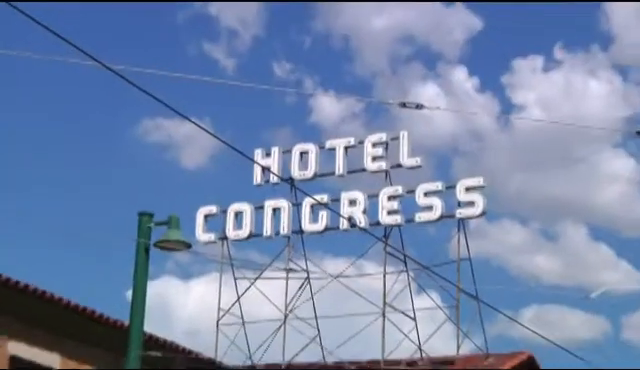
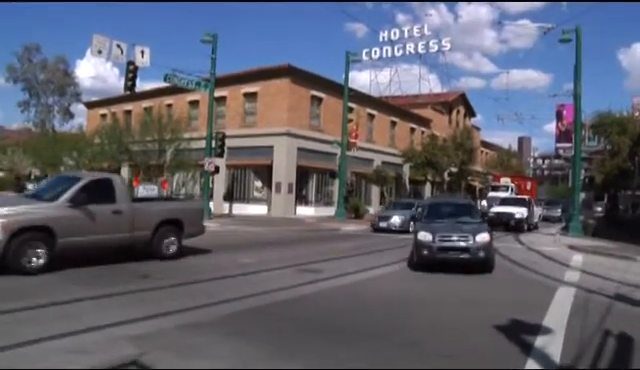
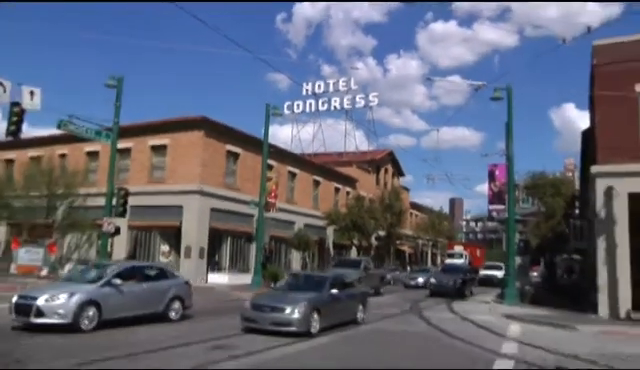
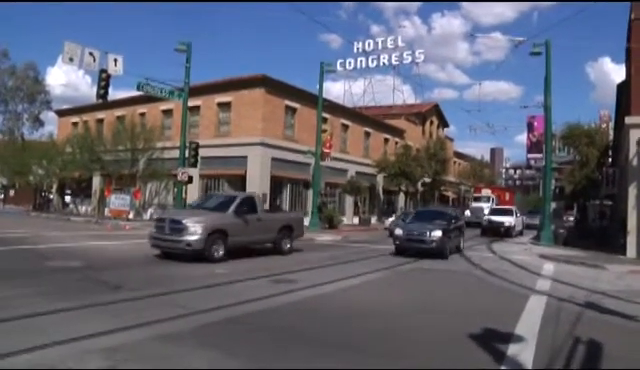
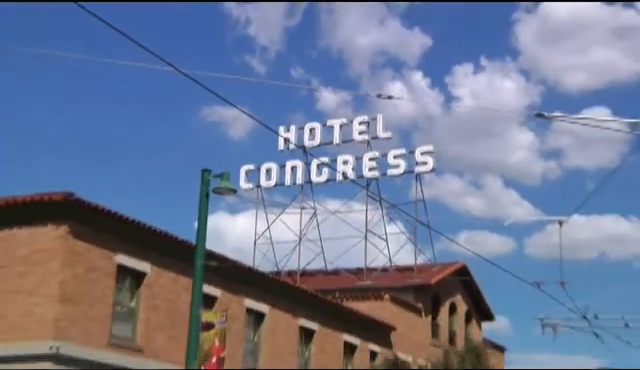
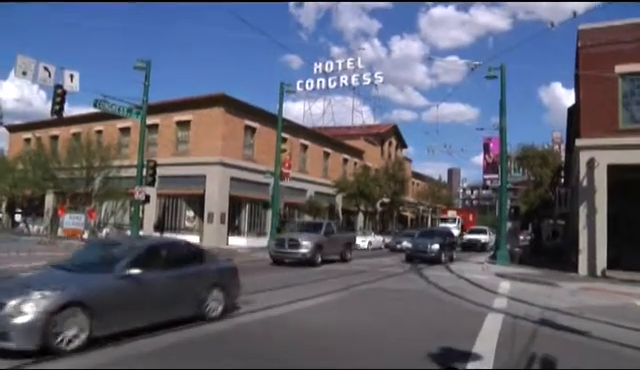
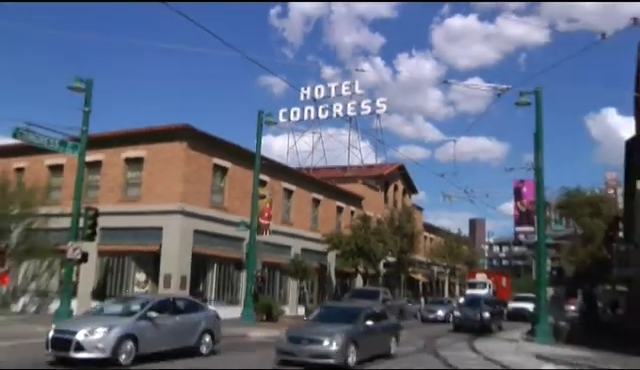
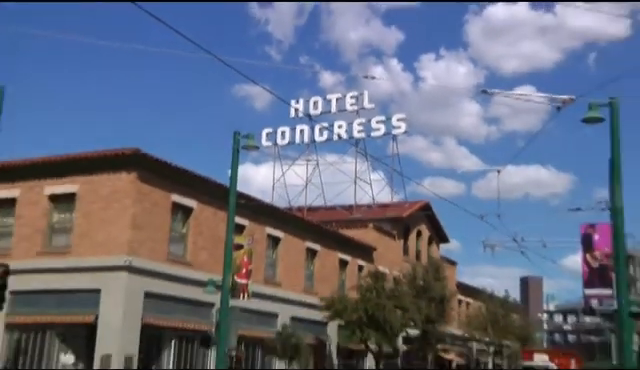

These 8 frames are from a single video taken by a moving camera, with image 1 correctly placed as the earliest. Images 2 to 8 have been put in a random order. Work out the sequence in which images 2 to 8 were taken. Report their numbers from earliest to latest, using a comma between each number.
5, 8, 7, 3, 6, 4, 2
